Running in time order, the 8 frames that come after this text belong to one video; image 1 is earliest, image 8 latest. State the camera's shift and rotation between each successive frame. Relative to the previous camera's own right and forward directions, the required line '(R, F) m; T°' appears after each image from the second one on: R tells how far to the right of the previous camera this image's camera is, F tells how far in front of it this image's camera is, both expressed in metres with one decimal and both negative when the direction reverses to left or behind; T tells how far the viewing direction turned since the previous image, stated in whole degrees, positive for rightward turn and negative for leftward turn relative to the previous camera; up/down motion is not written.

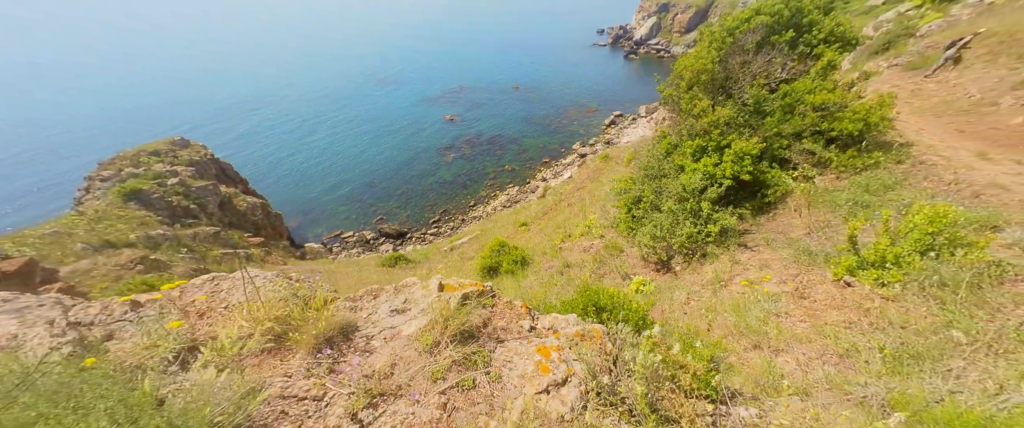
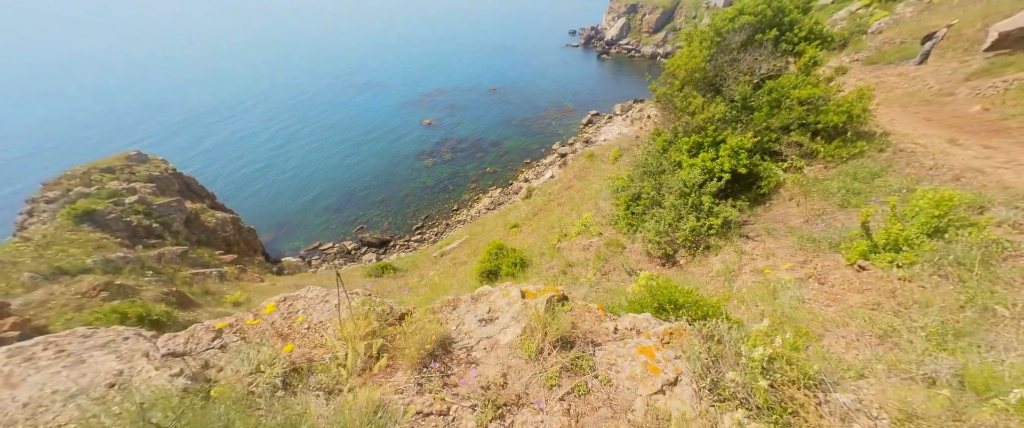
(-0.6, 0.0) m; +3°
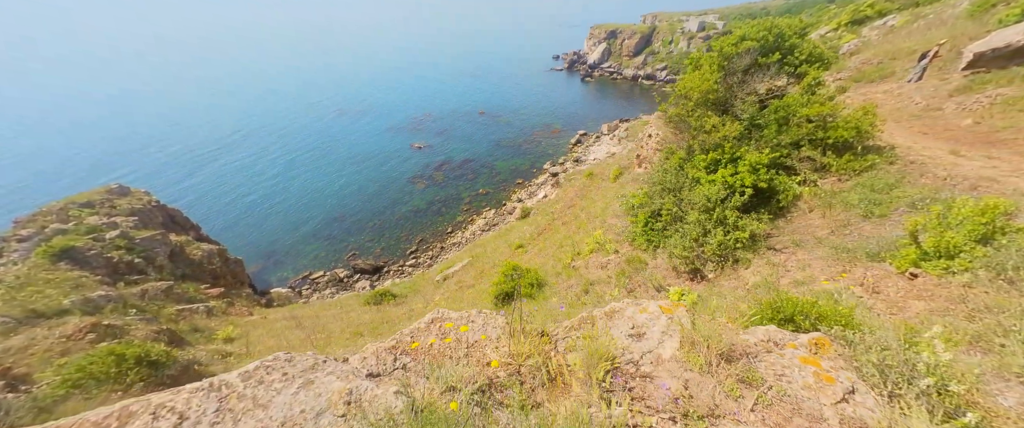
(-1.0, -0.1) m; +2°
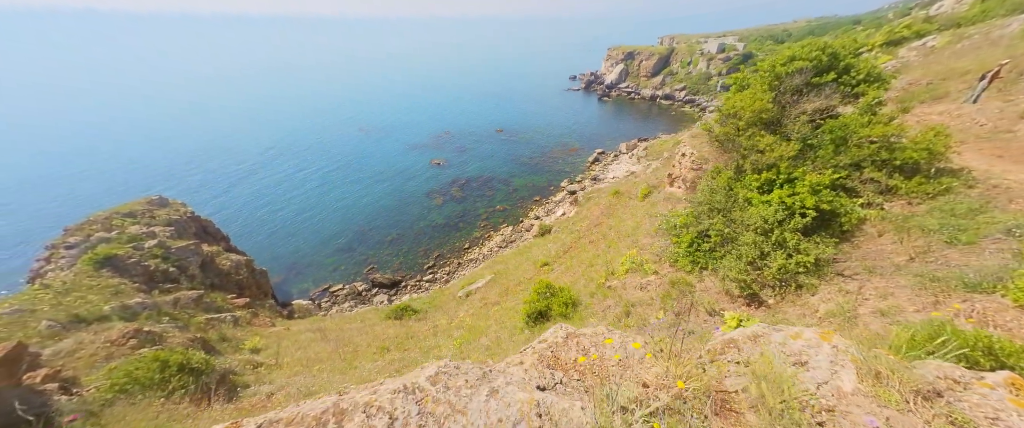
(-0.8, +0.1) m; -2°
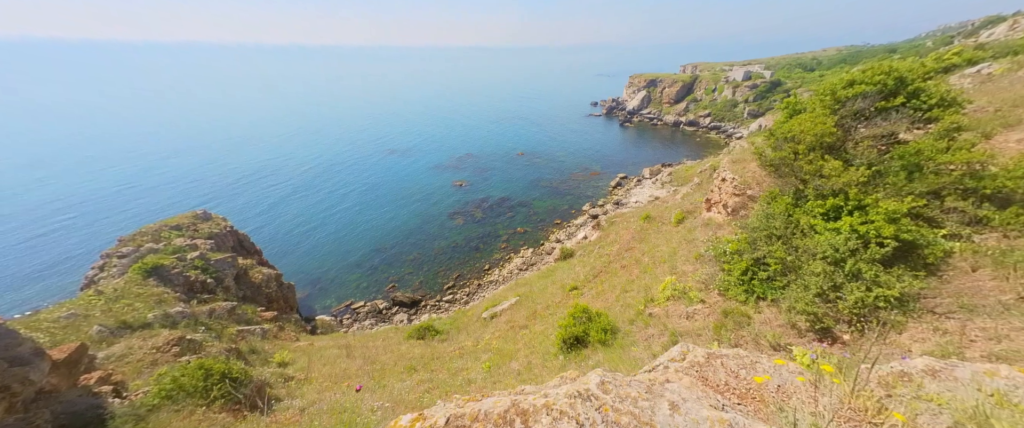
(-0.8, +0.1) m; -3°
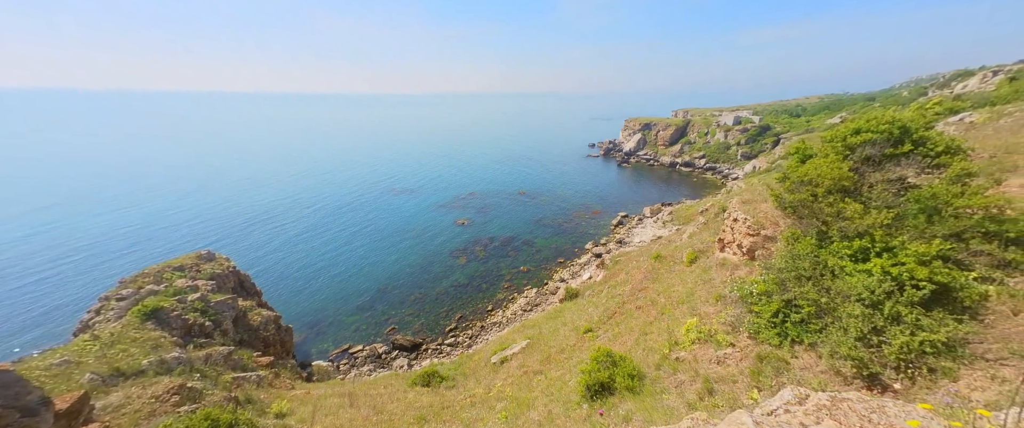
(-0.9, -0.2) m; 0°
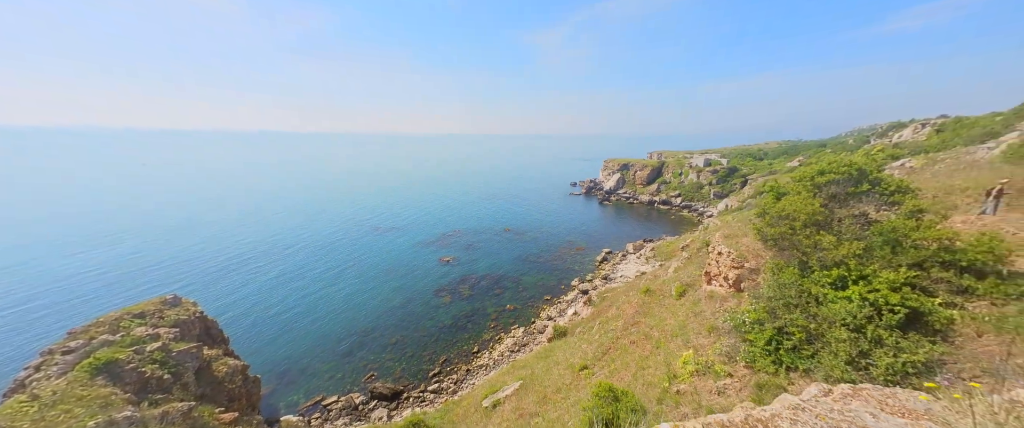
(-0.7, -0.5) m; +3°
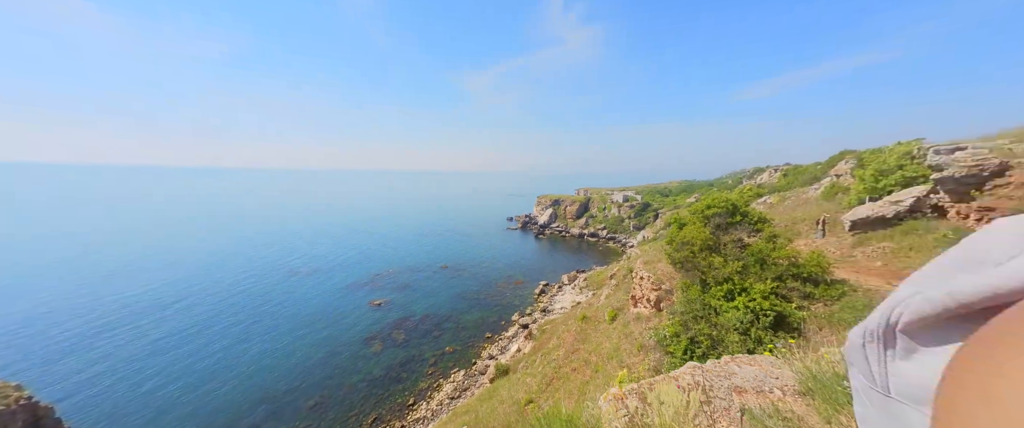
(-0.4, -1.0) m; +11°
